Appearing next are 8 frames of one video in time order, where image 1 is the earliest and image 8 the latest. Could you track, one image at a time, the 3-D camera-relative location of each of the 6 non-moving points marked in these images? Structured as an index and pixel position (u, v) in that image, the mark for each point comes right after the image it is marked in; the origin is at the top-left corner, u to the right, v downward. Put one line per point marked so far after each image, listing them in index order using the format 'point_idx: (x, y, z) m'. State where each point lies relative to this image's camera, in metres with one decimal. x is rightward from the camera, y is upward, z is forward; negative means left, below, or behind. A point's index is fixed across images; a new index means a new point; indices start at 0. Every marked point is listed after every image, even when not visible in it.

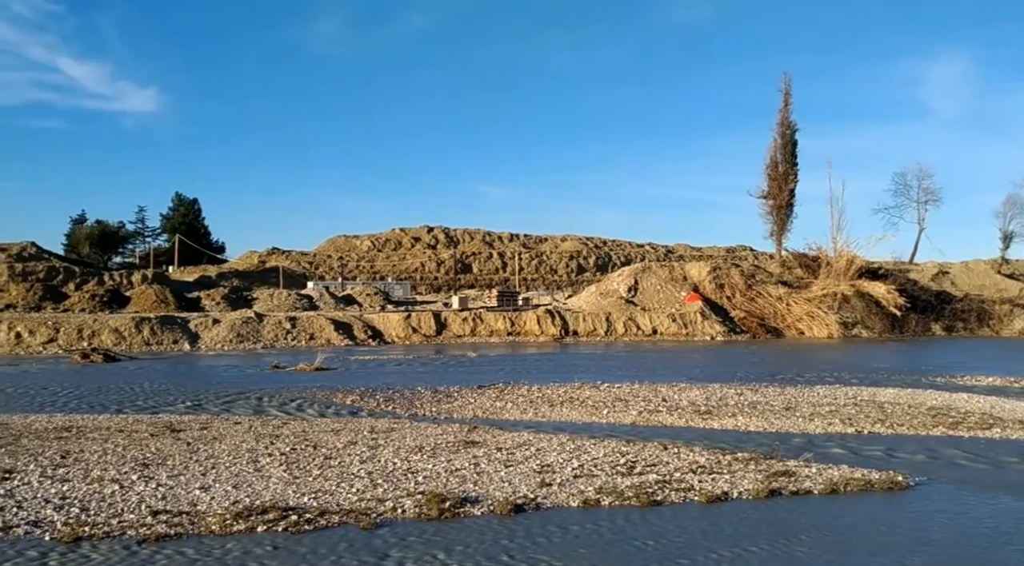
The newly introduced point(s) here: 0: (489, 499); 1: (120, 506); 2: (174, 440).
0: (-0.4, -3.6, +13.8) m
1: (-6.4, -3.6, +13.6) m
2: (-6.6, -3.1, +16.6) m
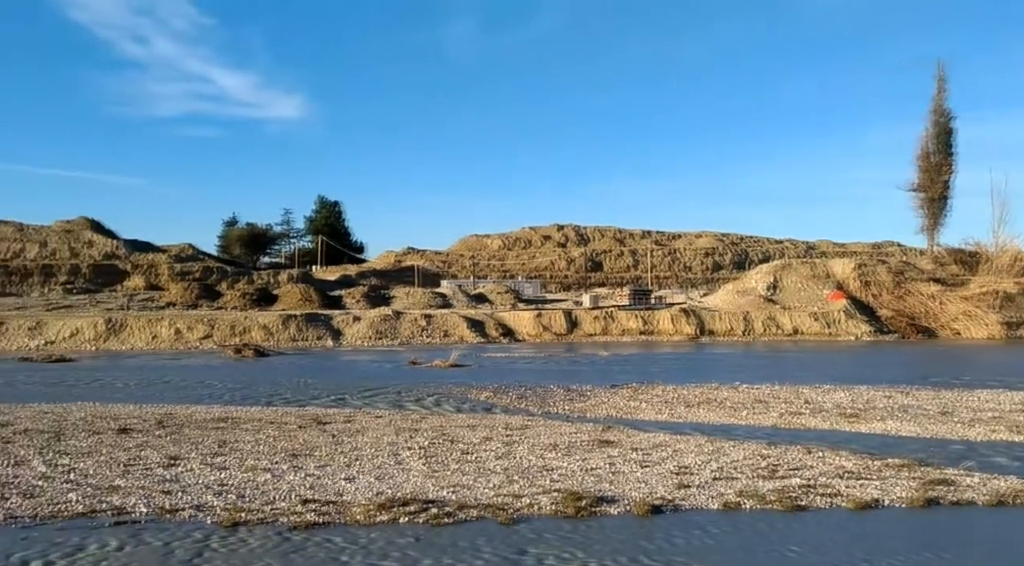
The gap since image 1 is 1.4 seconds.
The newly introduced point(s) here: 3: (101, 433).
0: (+1.9, -3.5, +13.7) m
1: (-4.1, -3.6, +14.3) m
2: (-3.9, -3.1, +17.3) m
3: (-8.1, -3.0, +16.8) m
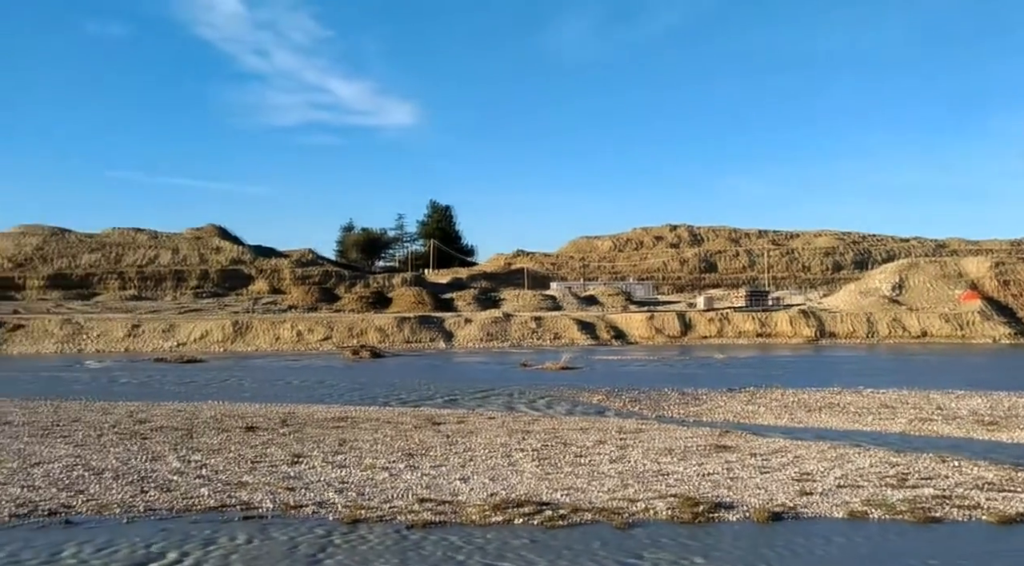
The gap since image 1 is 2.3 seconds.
0: (+3.7, -3.6, +13.4) m
1: (-2.1, -3.7, +14.6) m
2: (-1.6, -3.2, +17.6) m
3: (-5.9, -3.1, +17.6) m
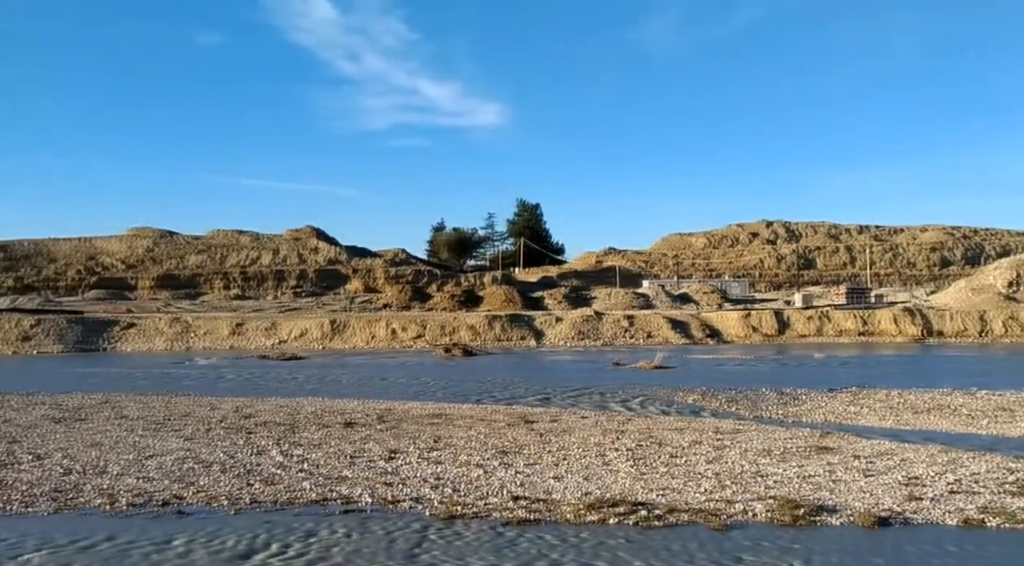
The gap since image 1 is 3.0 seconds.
0: (+5.2, -3.5, +13.0) m
1: (-0.5, -3.6, +14.7) m
2: (+0.3, -3.1, +17.6) m
3: (-3.9, -3.1, +18.1) m
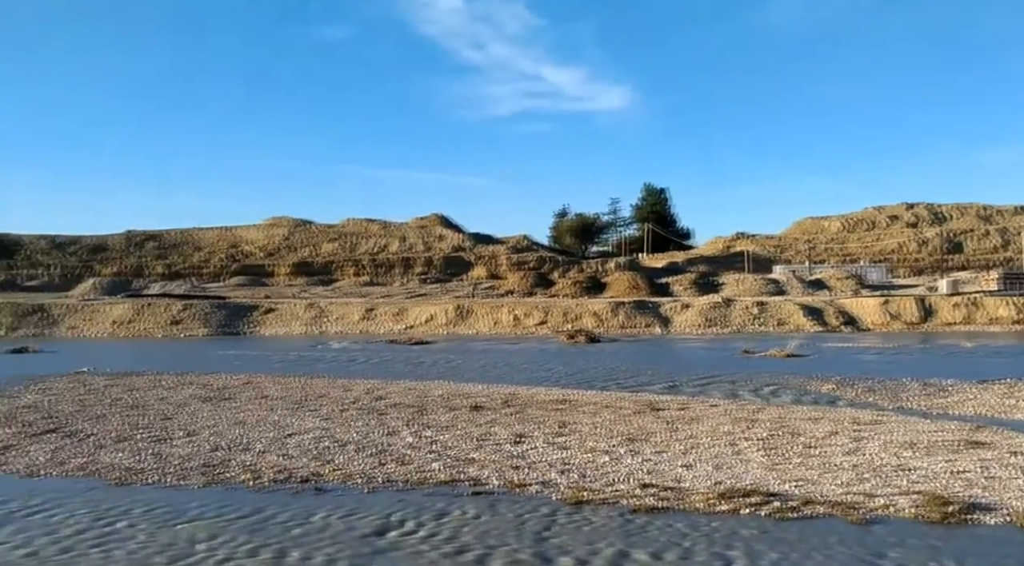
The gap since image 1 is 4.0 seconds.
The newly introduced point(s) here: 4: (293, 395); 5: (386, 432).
0: (+7.2, -3.3, +12.2) m
1: (+1.8, -3.4, +14.7) m
2: (+2.9, -2.8, +17.4) m
3: (-1.2, -2.8, +18.4) m
4: (-5.1, -2.6, +19.6) m
5: (-2.6, -3.0, +17.0) m
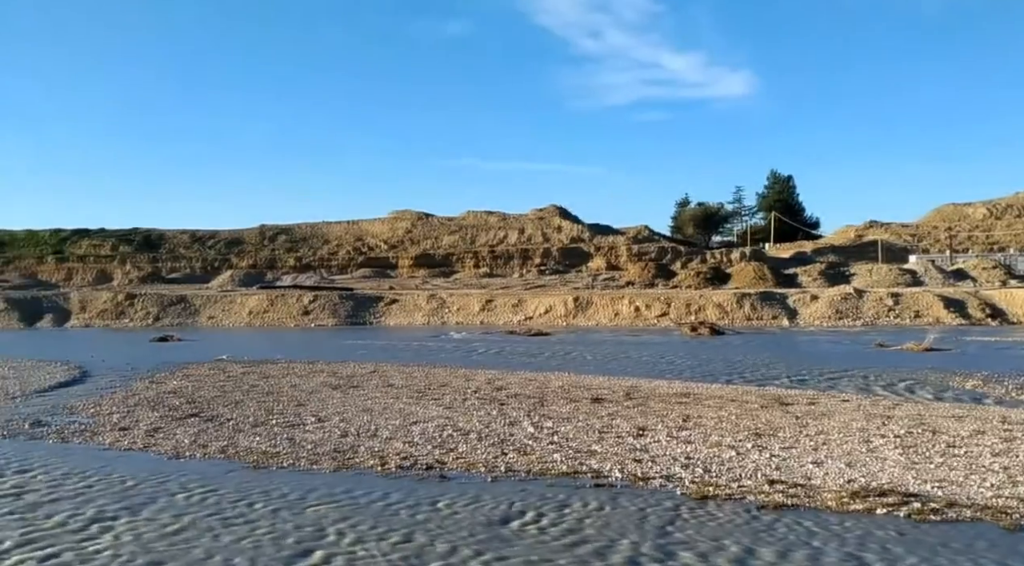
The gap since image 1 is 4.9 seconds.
0: (+9.0, -3.1, +11.2) m
1: (+3.9, -3.2, +14.3) m
2: (+5.4, -2.6, +16.9) m
3: (+1.4, -2.6, +18.4) m
4: (-2.3, -2.4, +20.1) m
5: (-0.1, -2.9, +17.2) m
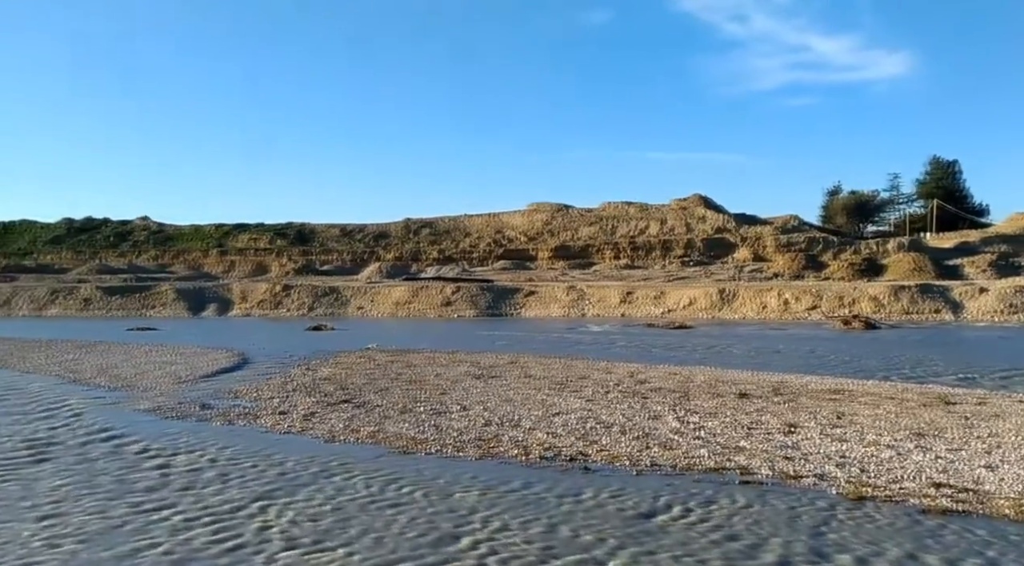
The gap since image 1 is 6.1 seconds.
0: (+10.9, -3.0, +9.8) m
1: (+6.3, -3.1, +13.6) m
2: (+8.2, -2.5, +15.9) m
3: (+4.4, -2.4, +18.0) m
4: (+1.0, -2.3, +20.2) m
5: (+2.8, -2.7, +17.0) m
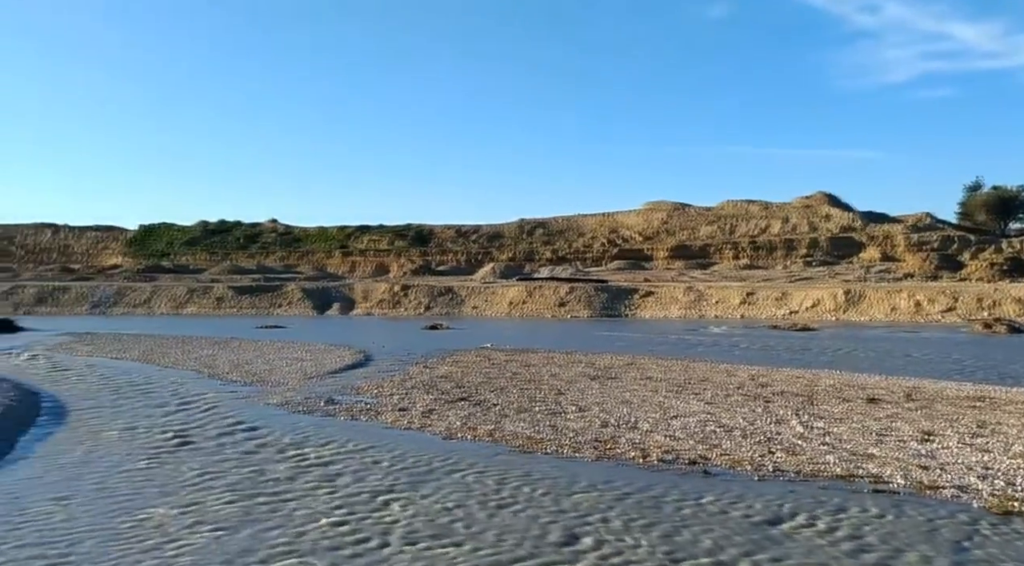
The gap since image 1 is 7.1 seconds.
0: (+12.3, -3.0, +8.3) m
1: (+8.2, -3.1, +12.7) m
2: (+10.4, -2.5, +14.8) m
3: (+6.9, -2.4, +17.2) m
4: (+3.7, -2.3, +19.8) m
5: (+5.1, -2.7, +16.5) m
